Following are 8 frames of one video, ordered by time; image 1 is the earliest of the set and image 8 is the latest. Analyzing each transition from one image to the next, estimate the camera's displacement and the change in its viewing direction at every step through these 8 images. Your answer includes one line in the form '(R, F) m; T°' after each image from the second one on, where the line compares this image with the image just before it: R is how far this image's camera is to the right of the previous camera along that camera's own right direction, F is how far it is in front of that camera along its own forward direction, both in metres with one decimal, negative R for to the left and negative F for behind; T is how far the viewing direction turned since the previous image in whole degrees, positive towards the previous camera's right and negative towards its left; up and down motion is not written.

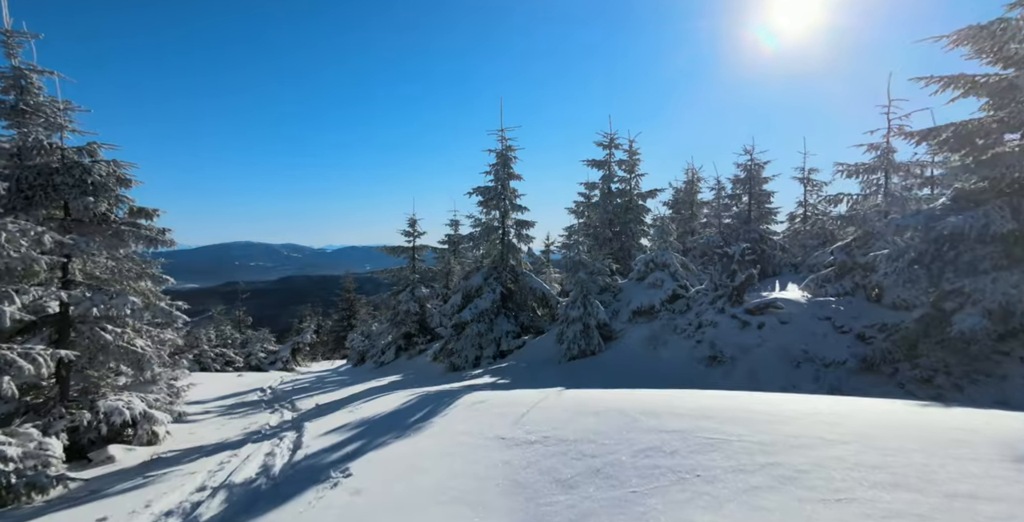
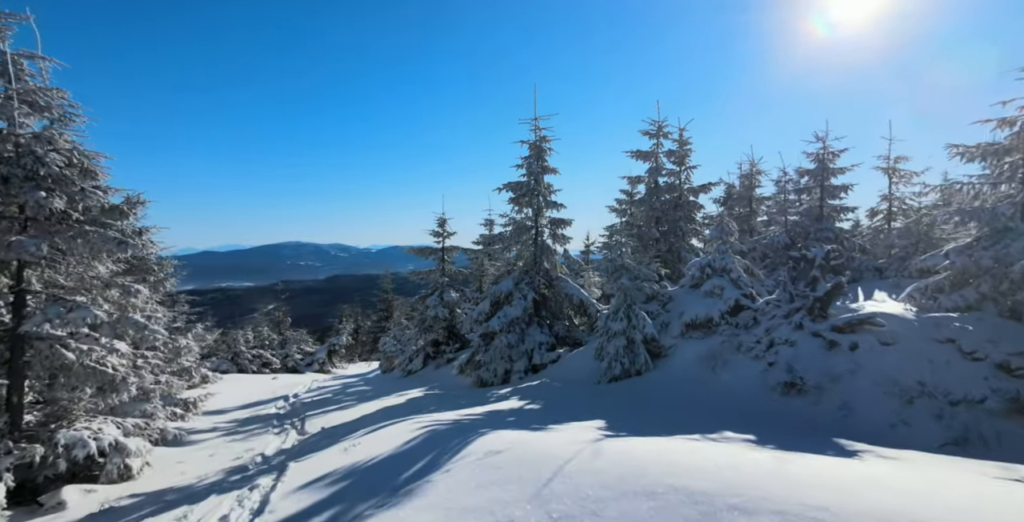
(+0.2, +2.0) m; -4°
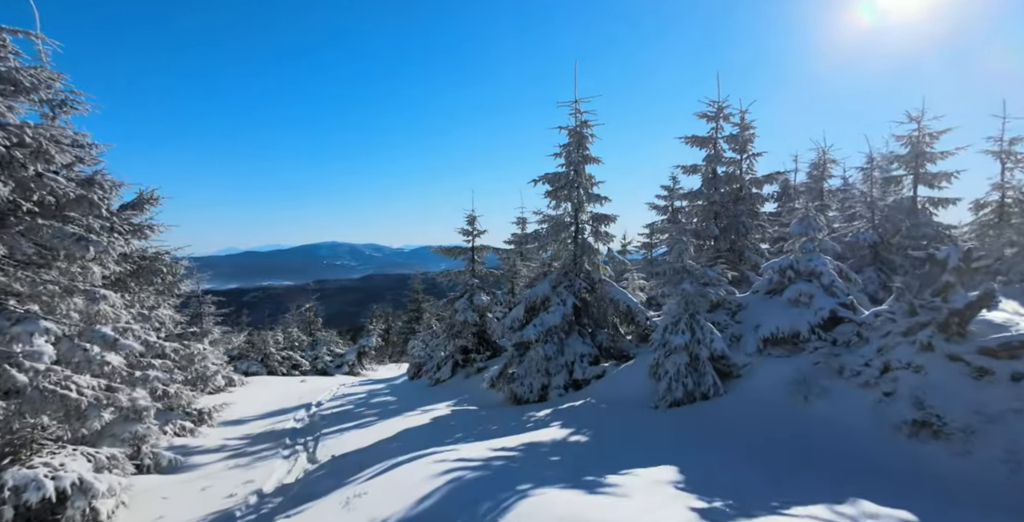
(-0.2, +1.9) m; -3°
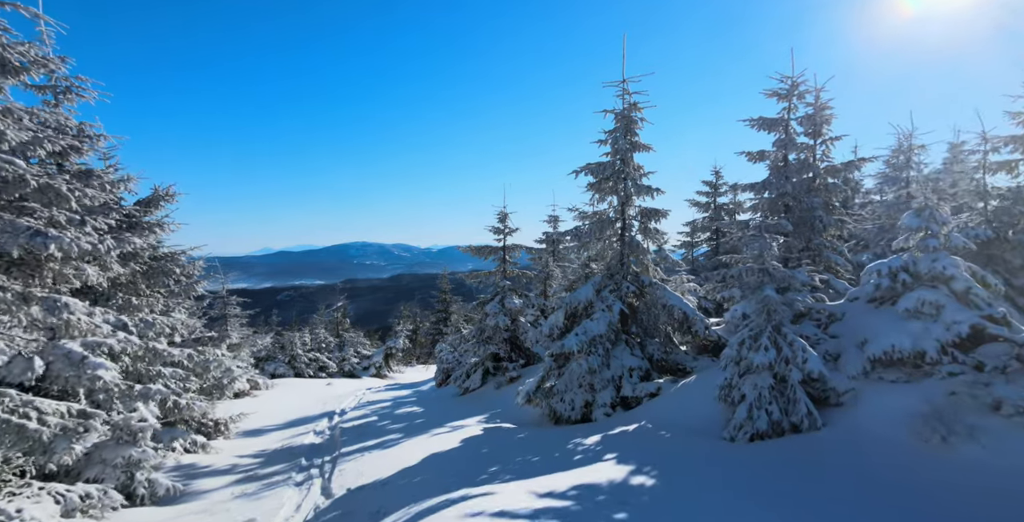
(-0.3, +1.7) m; -3°
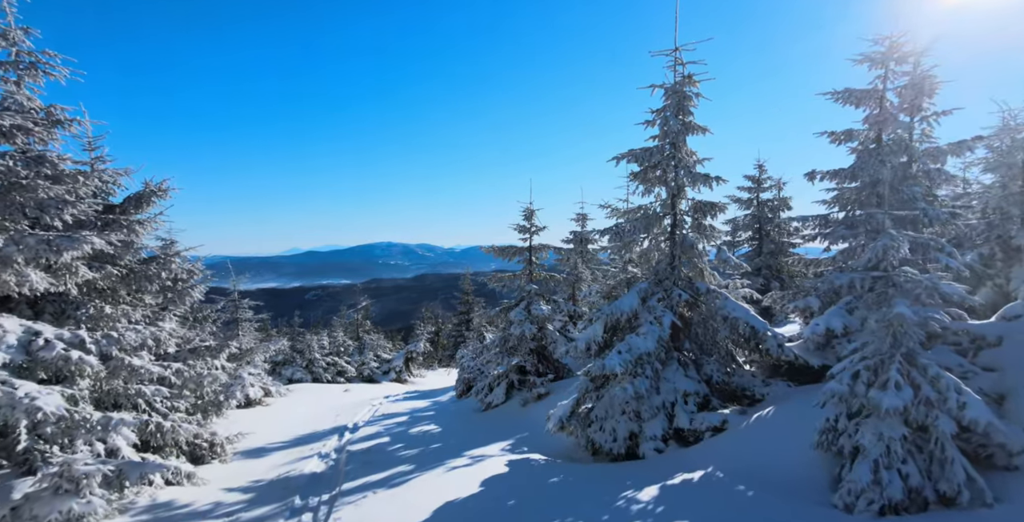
(-0.2, +2.3) m; -2°
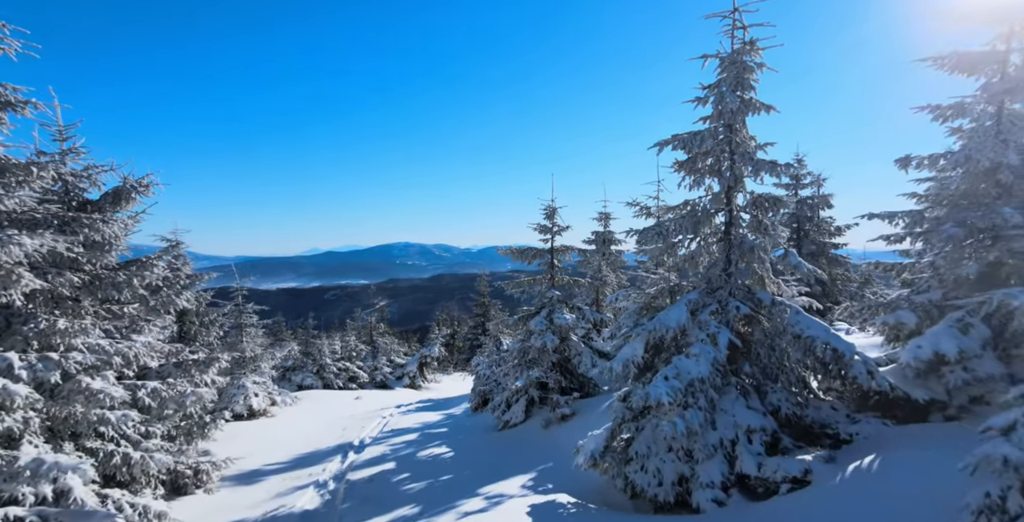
(-0.1, +2.1) m; -2°
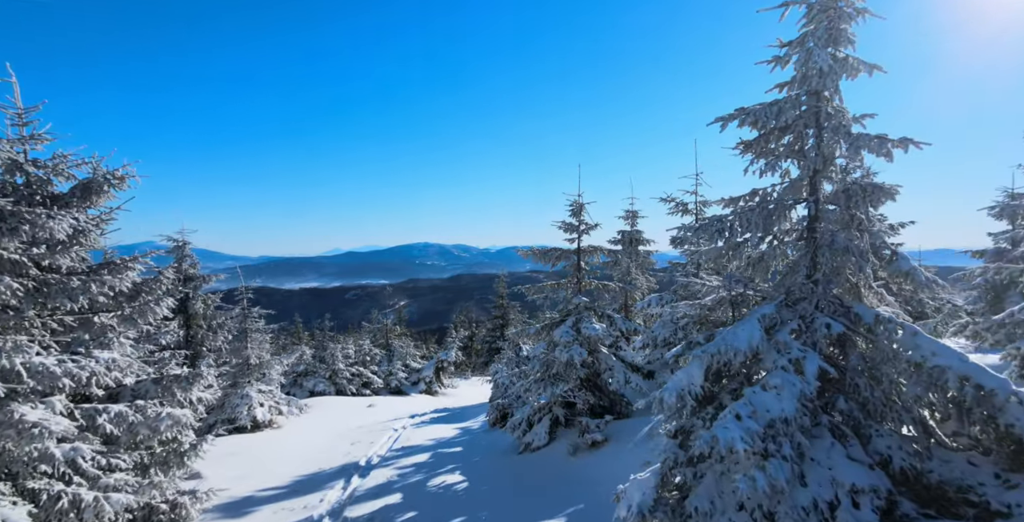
(-0.1, +2.2) m; -2°
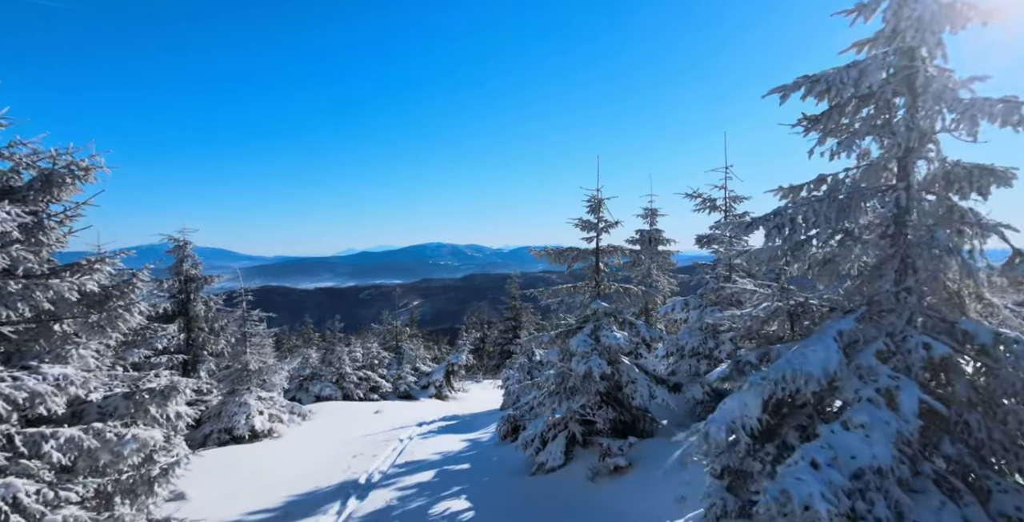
(0.0, +1.7) m; -1°
